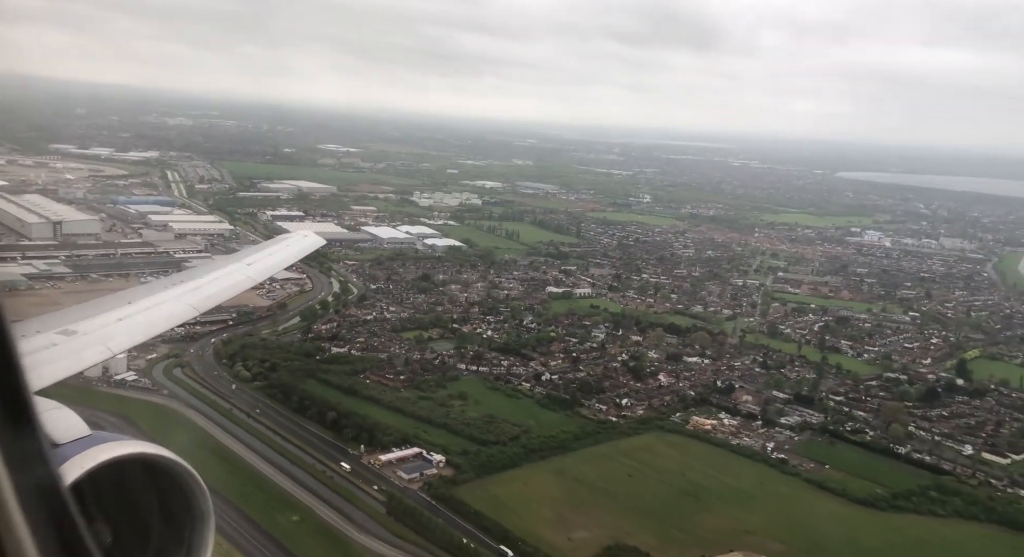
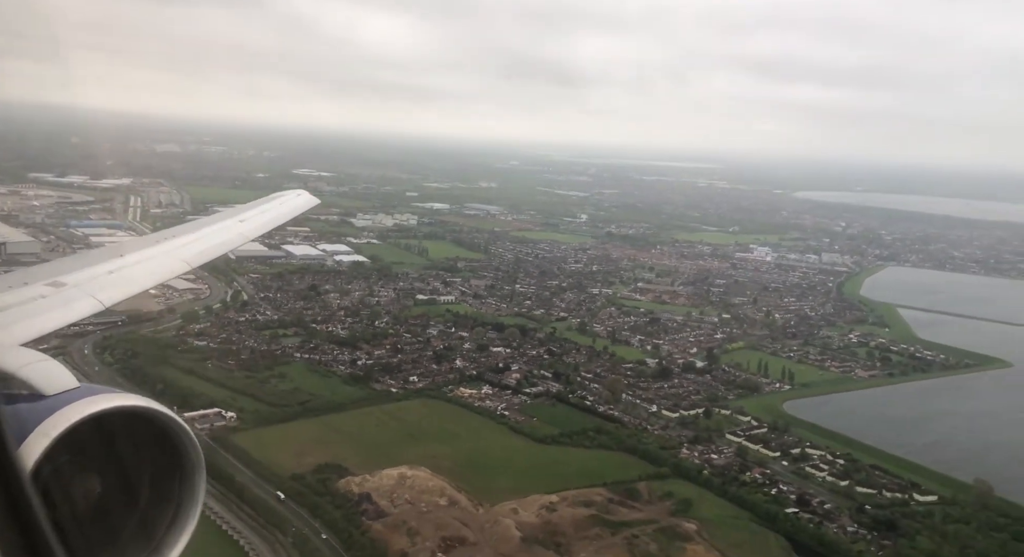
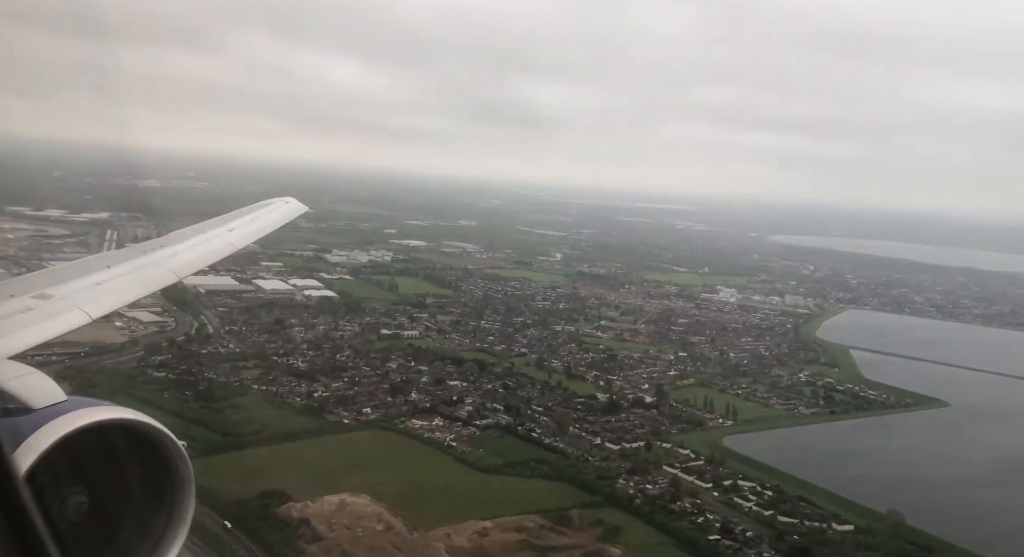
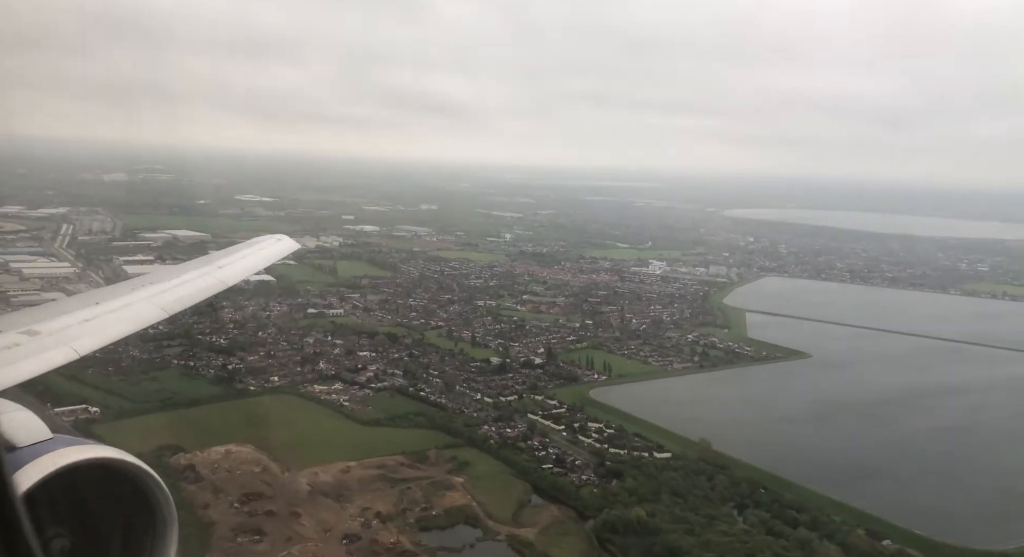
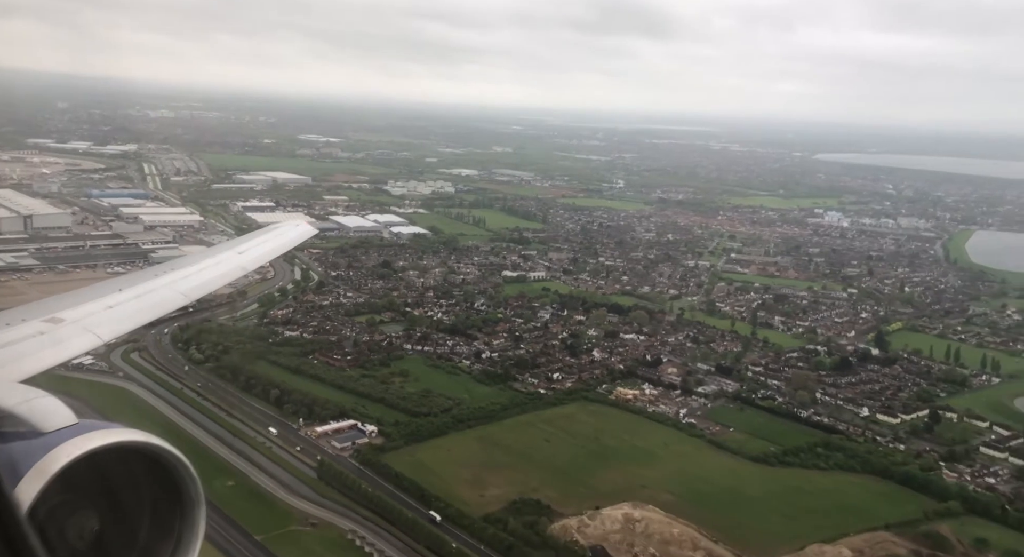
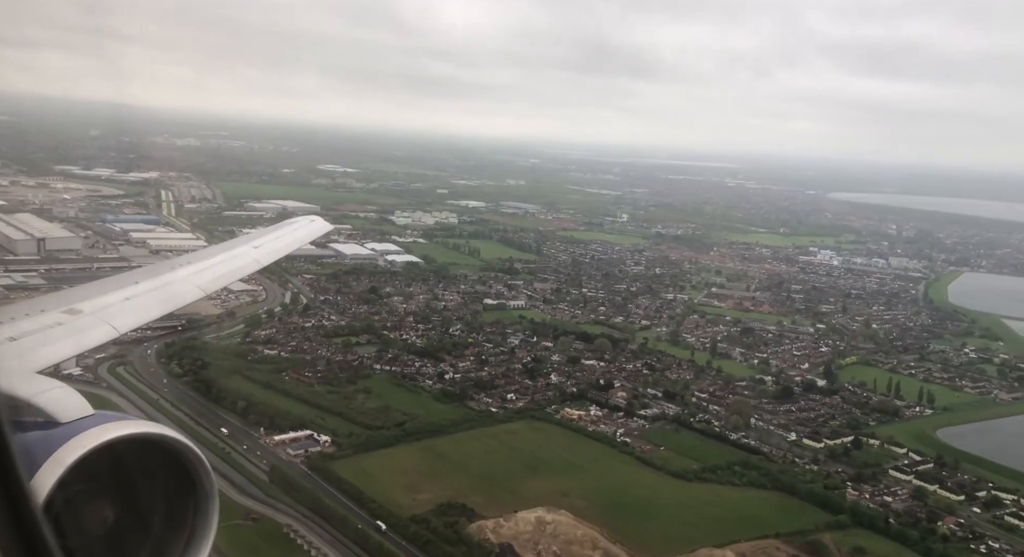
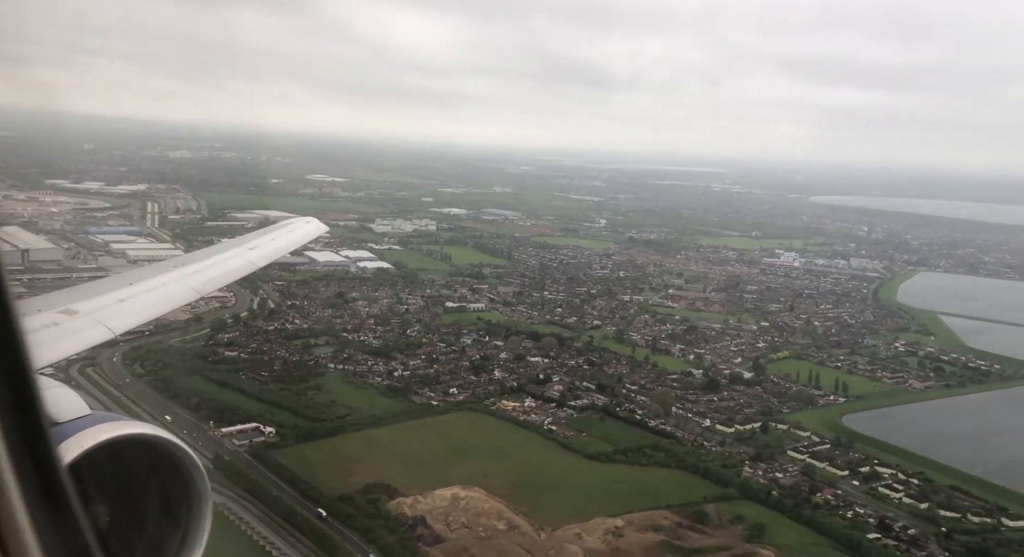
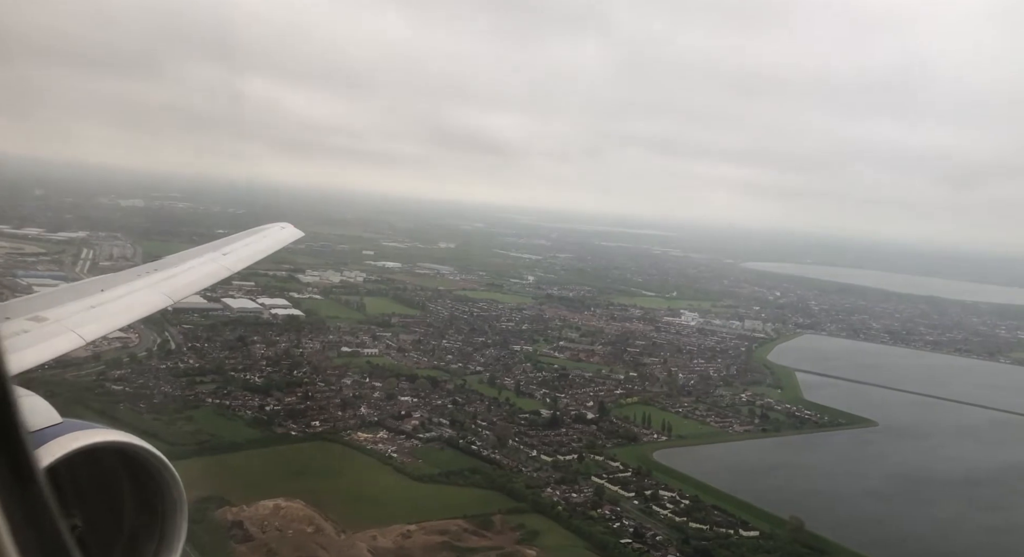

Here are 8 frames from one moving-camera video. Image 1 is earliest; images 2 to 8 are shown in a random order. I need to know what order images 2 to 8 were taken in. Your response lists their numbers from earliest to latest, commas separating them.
5, 6, 7, 2, 3, 8, 4
